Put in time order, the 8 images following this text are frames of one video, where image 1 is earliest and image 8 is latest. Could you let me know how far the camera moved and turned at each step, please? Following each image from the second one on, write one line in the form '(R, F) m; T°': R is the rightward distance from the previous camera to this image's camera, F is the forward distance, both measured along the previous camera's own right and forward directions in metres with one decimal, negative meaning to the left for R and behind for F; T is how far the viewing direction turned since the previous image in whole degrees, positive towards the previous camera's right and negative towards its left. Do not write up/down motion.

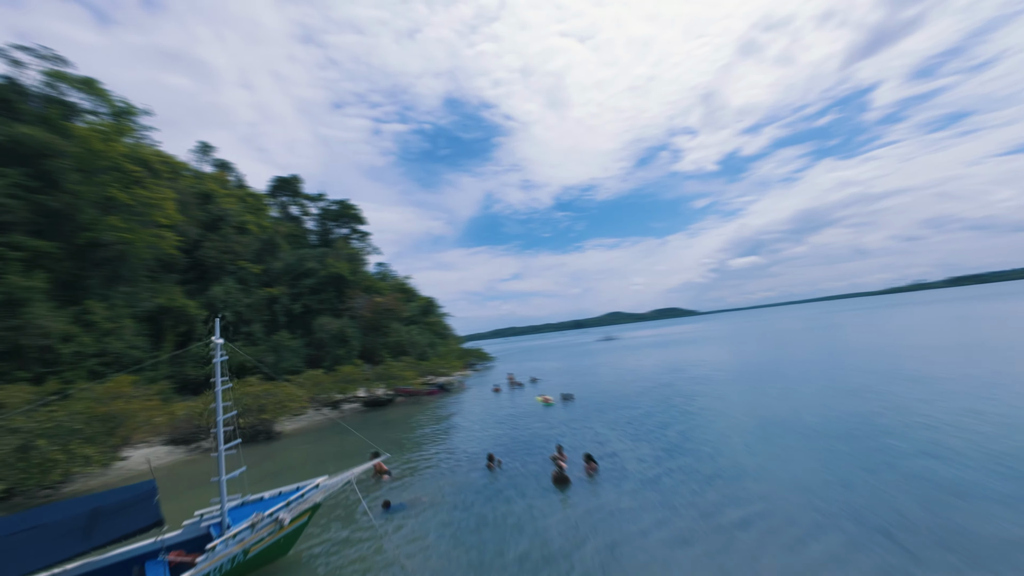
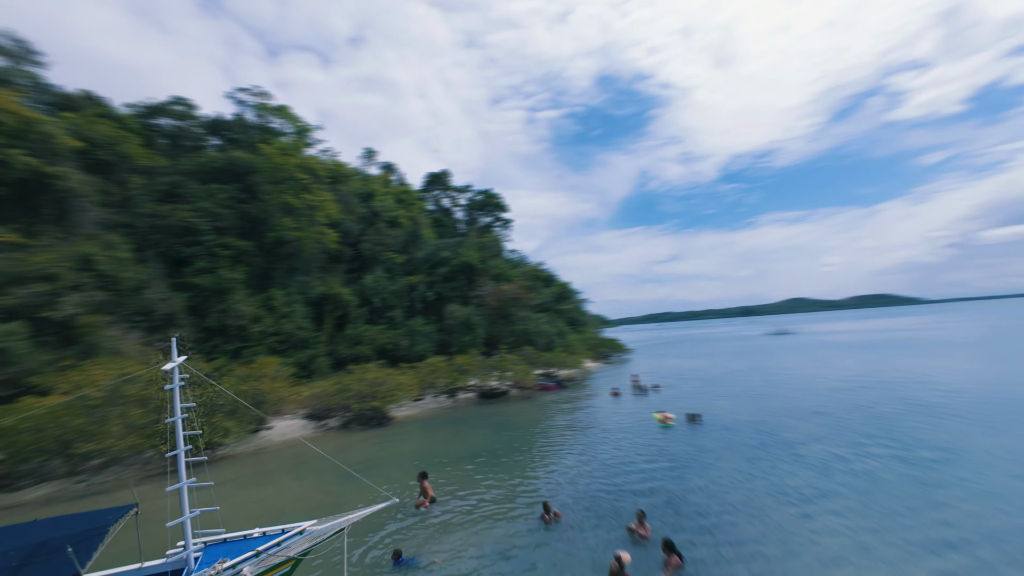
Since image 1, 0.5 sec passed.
(+1.3, +2.2) m; -21°
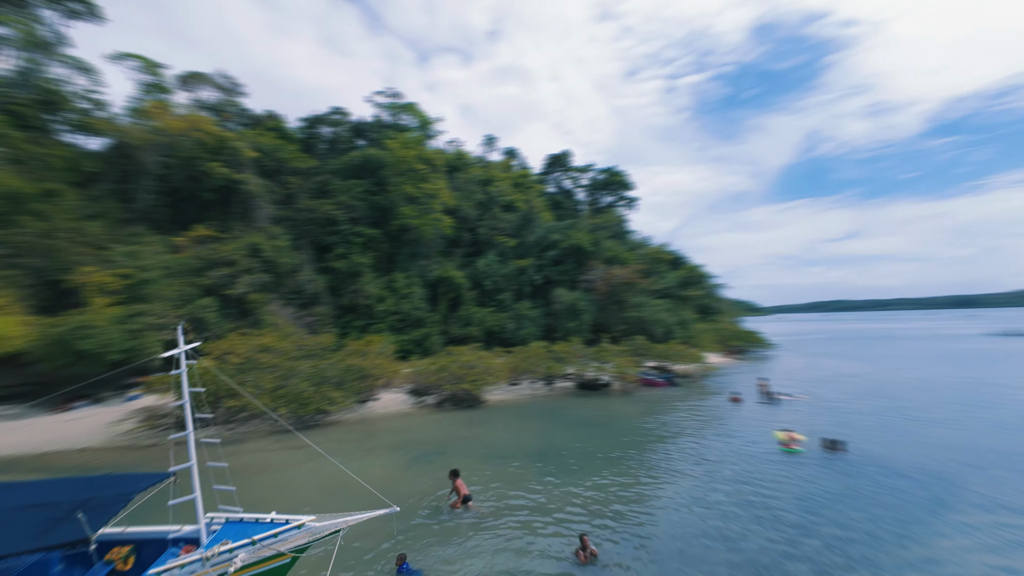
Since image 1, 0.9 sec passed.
(+1.3, +1.2) m; -18°
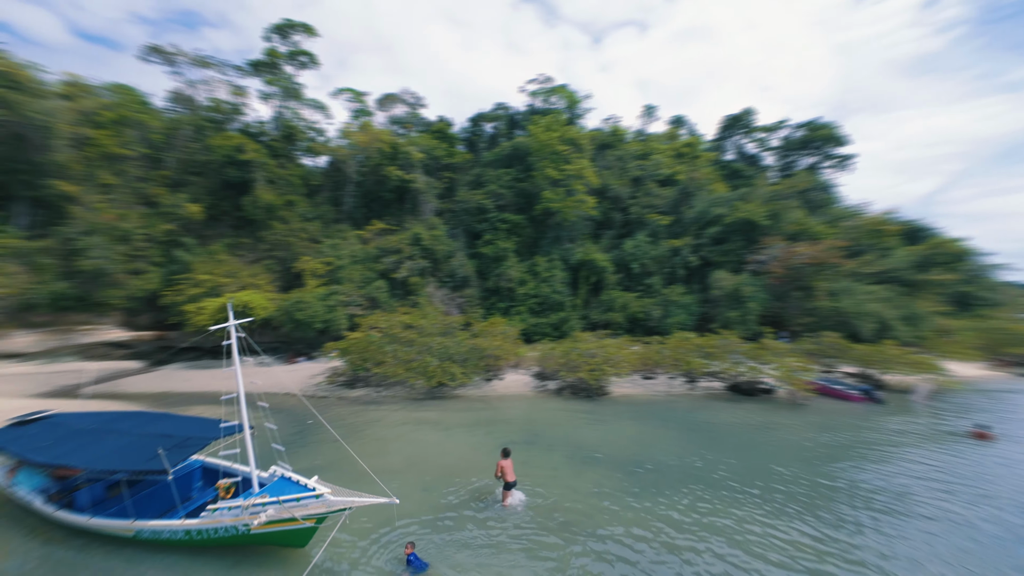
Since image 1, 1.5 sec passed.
(+1.8, +1.2) m; -24°
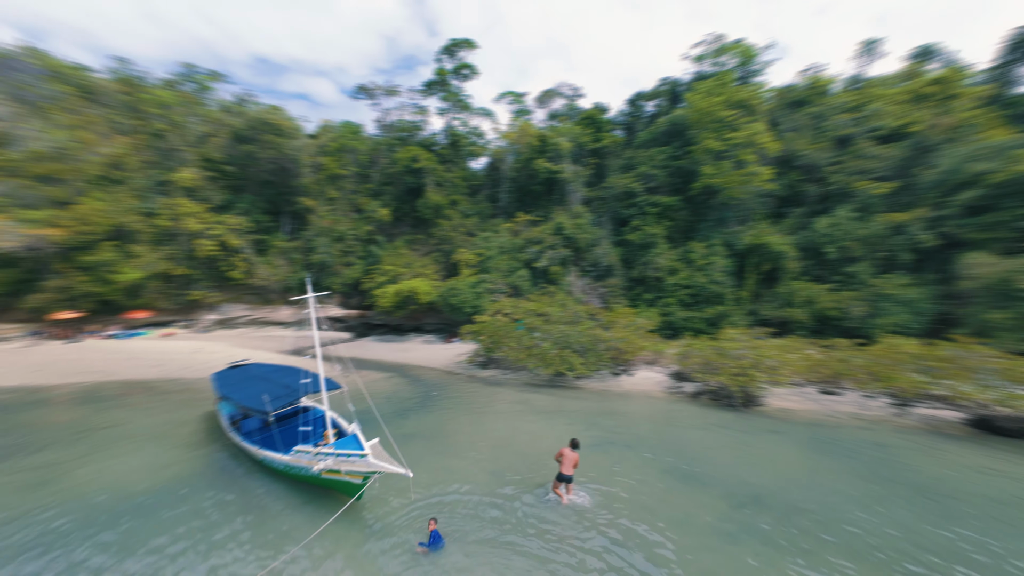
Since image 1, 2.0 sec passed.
(+1.9, +0.9) m; -25°
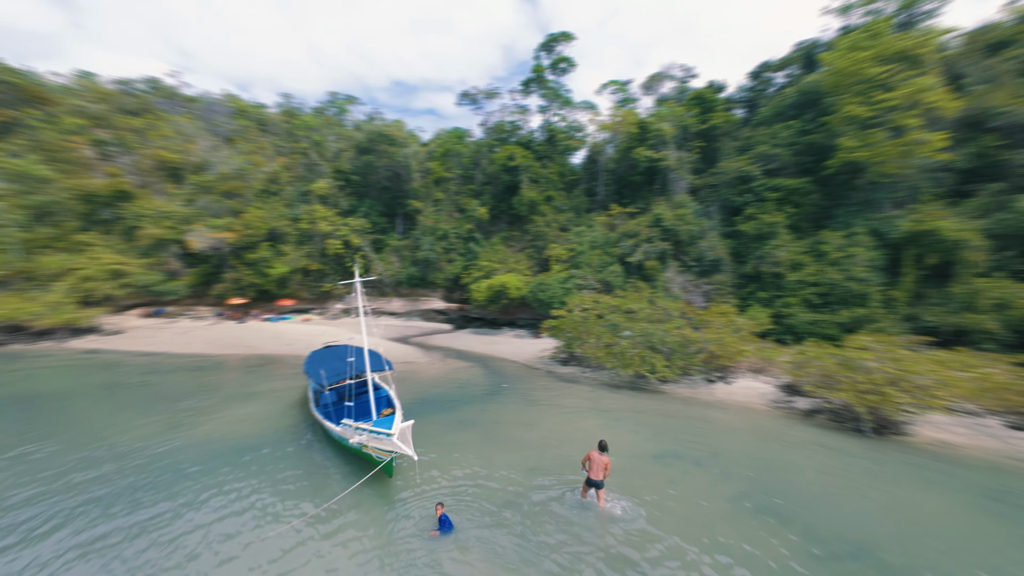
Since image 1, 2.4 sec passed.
(+1.4, +0.5) m; -16°
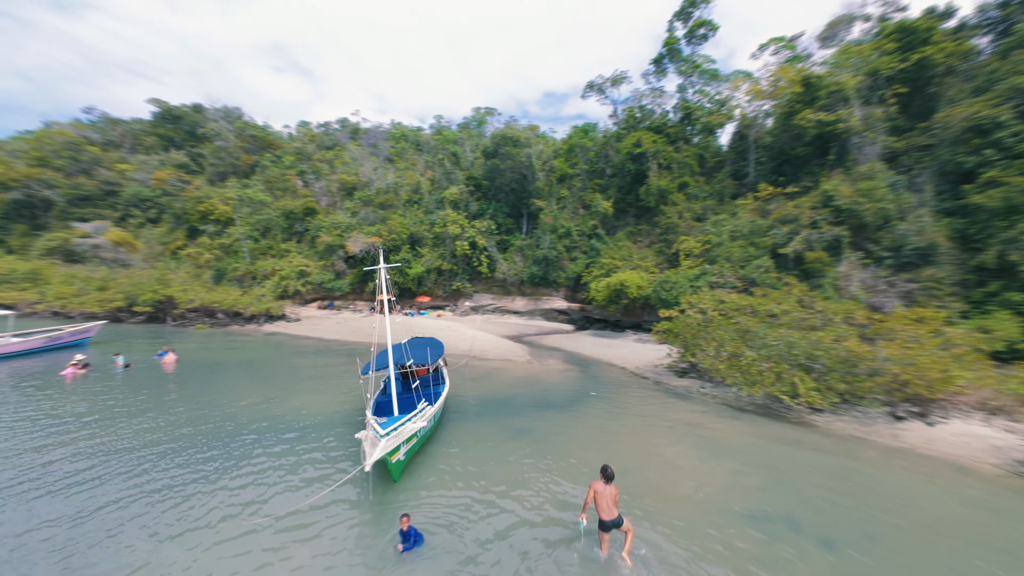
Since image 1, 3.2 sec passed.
(+2.0, +1.7) m; -21°
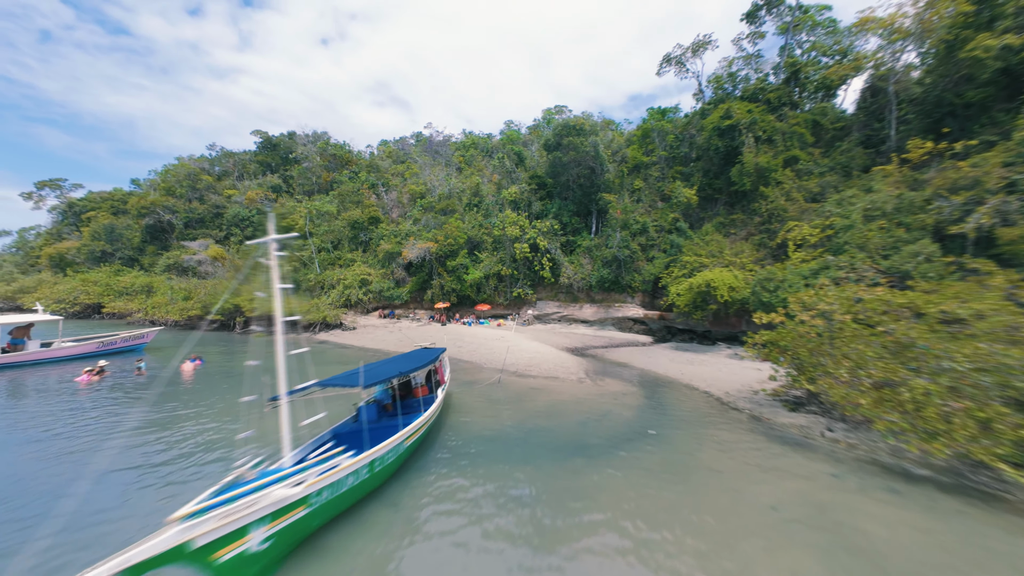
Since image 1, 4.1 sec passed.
(+1.5, +3.3) m; -12°
